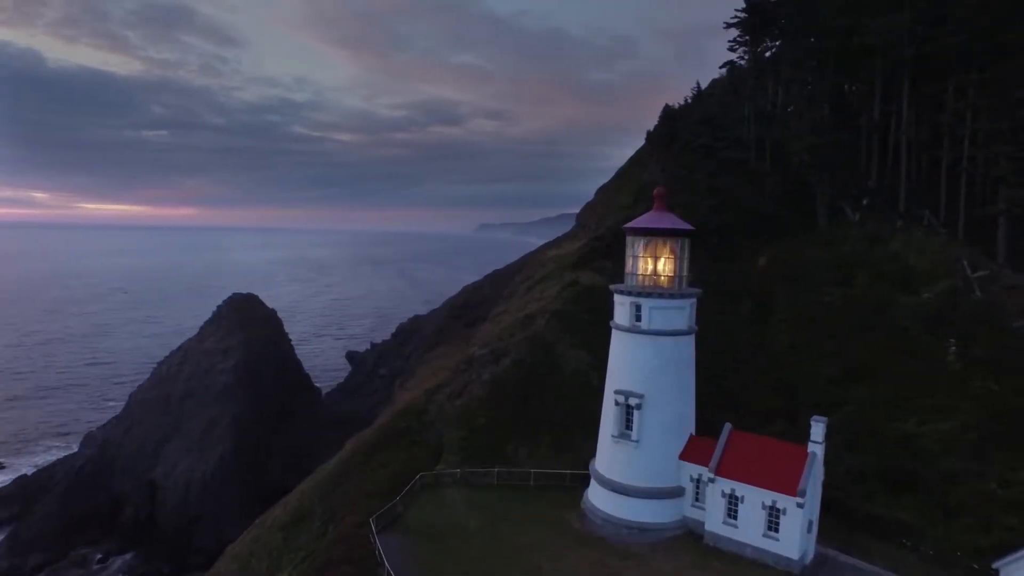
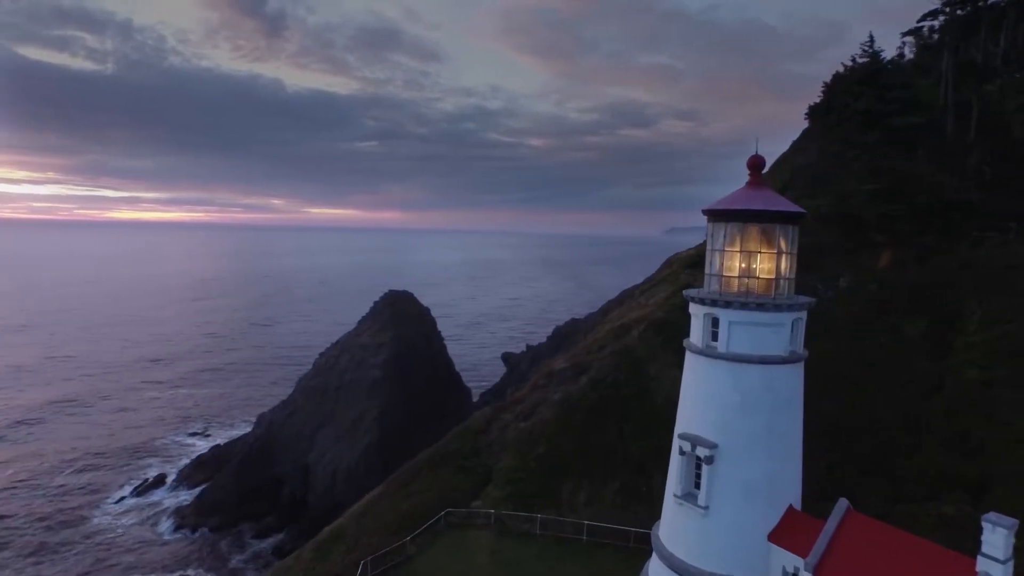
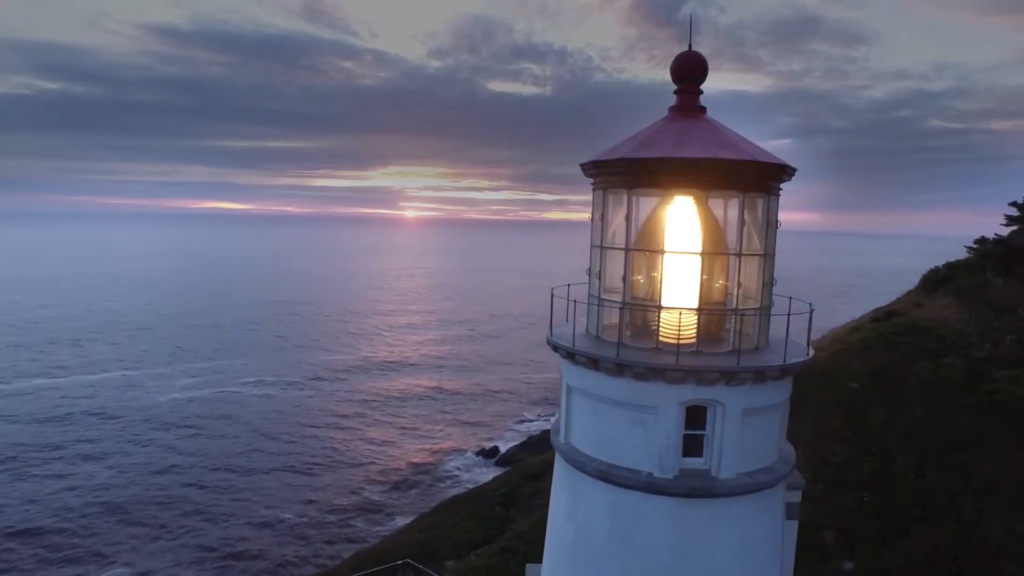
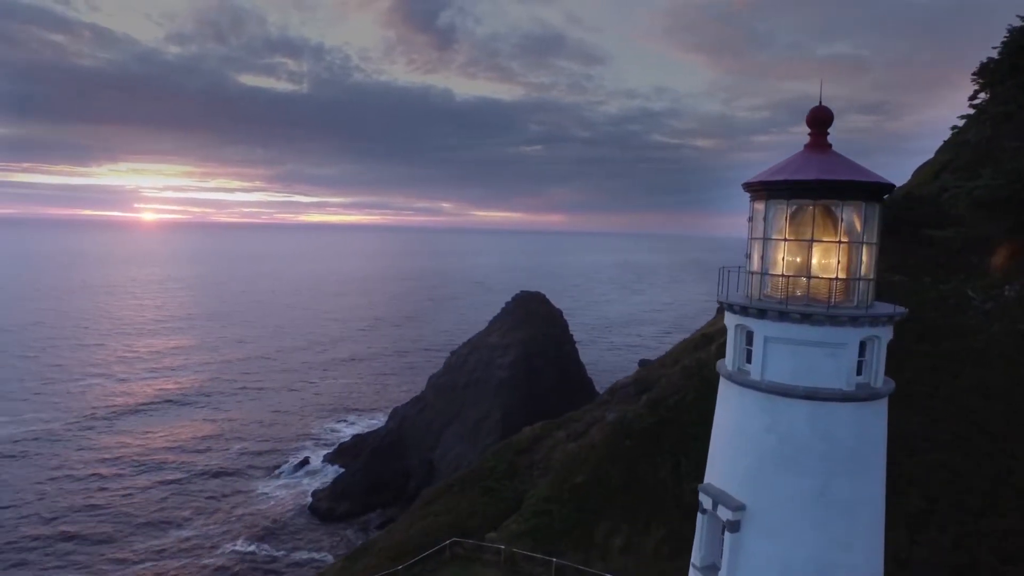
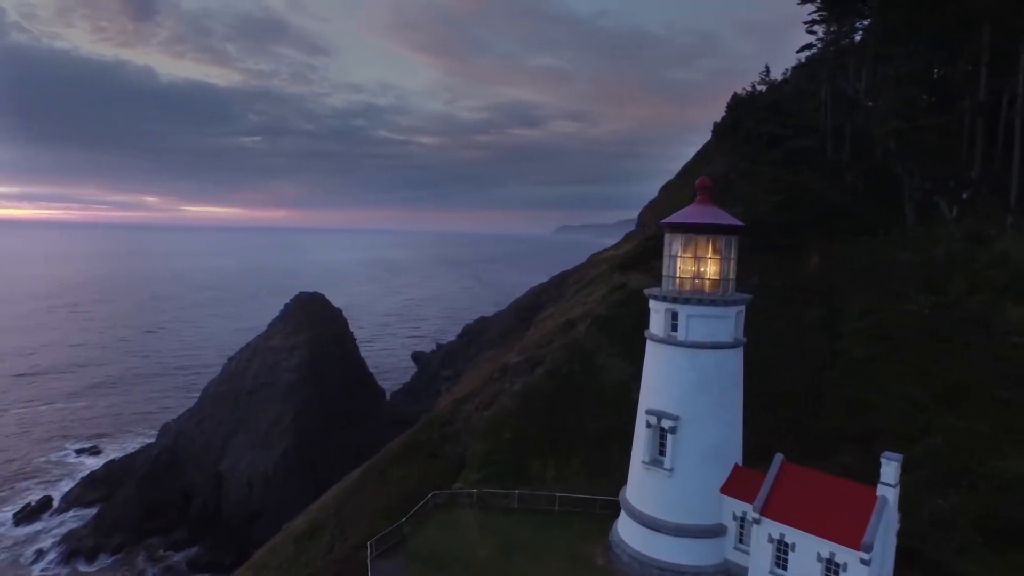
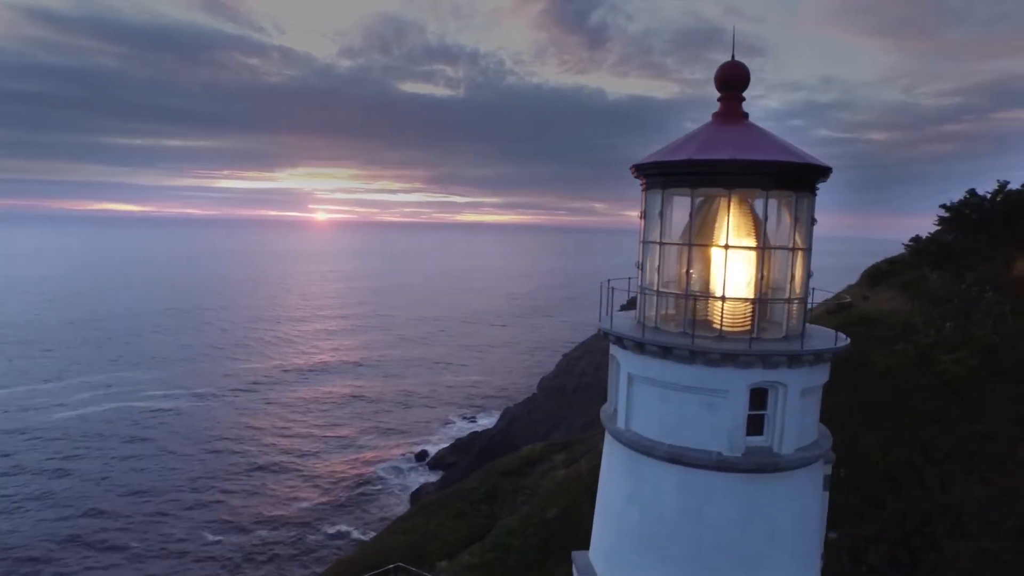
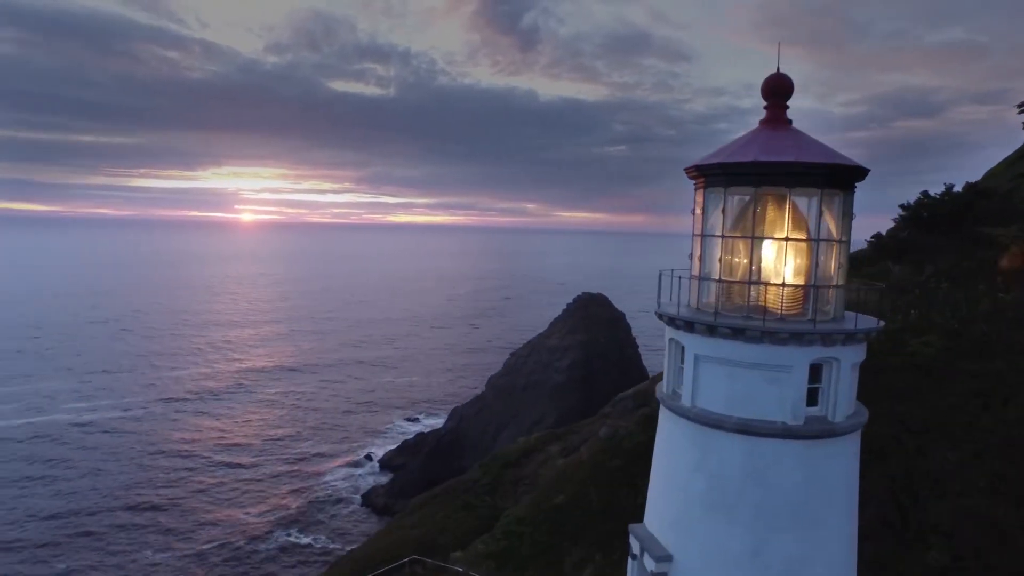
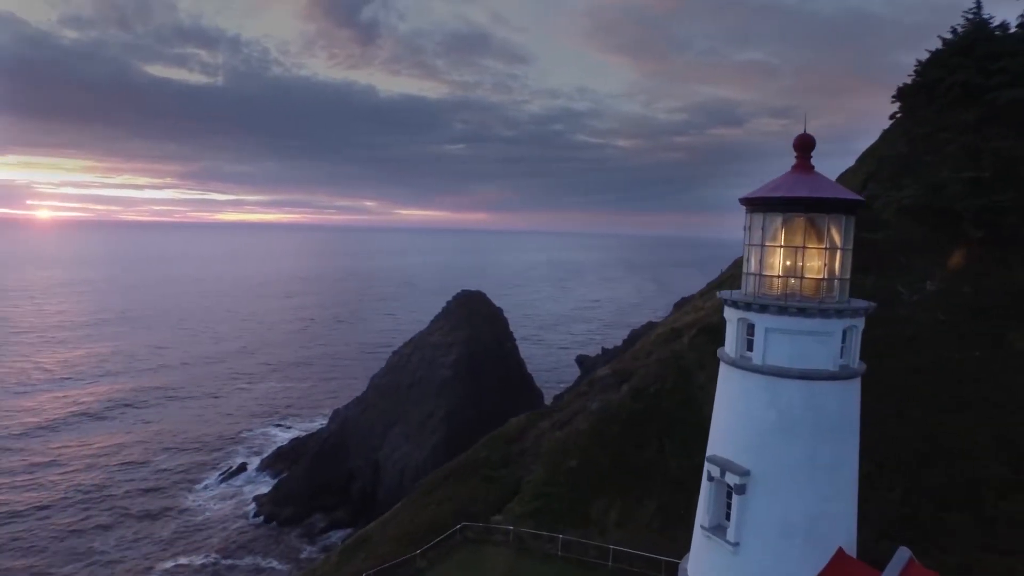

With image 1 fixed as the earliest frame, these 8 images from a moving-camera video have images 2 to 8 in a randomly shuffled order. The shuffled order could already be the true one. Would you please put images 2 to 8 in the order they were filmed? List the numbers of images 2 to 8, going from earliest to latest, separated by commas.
5, 2, 8, 4, 7, 6, 3
